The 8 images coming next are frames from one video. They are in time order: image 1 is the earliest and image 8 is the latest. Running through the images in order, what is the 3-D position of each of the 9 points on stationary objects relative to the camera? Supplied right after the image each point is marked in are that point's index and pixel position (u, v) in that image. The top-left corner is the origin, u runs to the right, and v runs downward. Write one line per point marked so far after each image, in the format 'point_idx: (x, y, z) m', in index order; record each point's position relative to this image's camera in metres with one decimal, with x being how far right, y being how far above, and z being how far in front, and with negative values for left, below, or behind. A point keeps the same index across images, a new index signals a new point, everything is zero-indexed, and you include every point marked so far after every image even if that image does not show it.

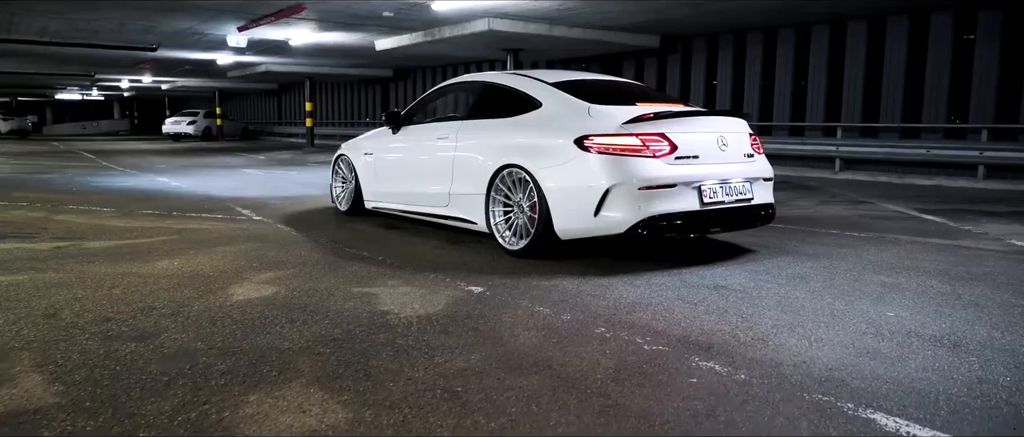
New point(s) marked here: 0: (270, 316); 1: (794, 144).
0: (-1.4, -0.6, +4.4) m
1: (+5.7, +1.5, +15.1) m
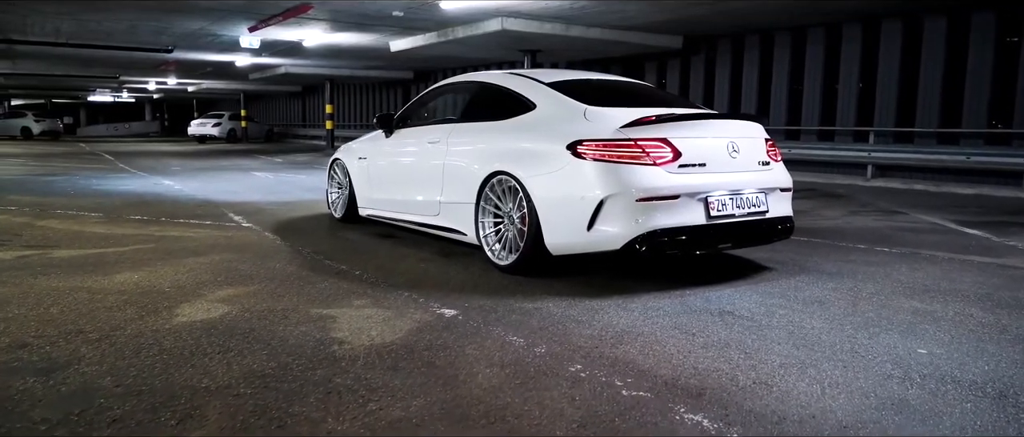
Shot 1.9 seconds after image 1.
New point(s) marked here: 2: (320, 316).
0: (-1.6, -0.7, +3.9) m
1: (+5.9, +1.3, +14.3) m
2: (-1.2, -0.6, +4.5) m
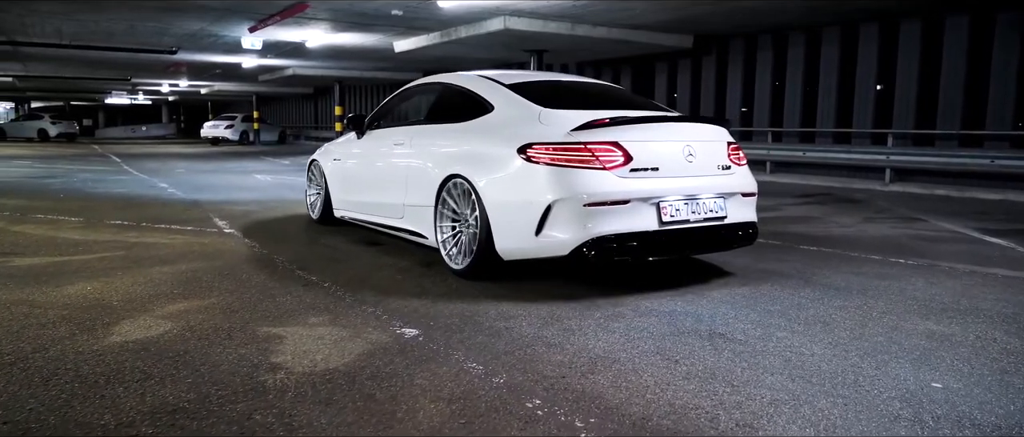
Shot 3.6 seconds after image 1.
0: (-1.8, -0.7, +3.5) m
1: (+6.0, +1.2, +13.7) m
2: (-1.3, -0.6, +4.1) m
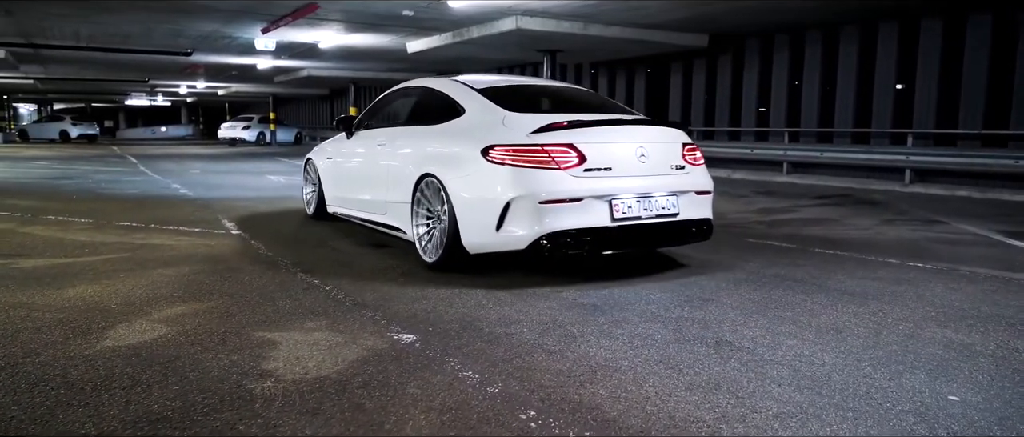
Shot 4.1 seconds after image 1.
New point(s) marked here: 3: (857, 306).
0: (-1.8, -0.7, +3.4) m
1: (+6.2, +1.2, +13.5) m
2: (-1.3, -0.7, +4.0) m
3: (+2.2, -0.6, +4.7) m
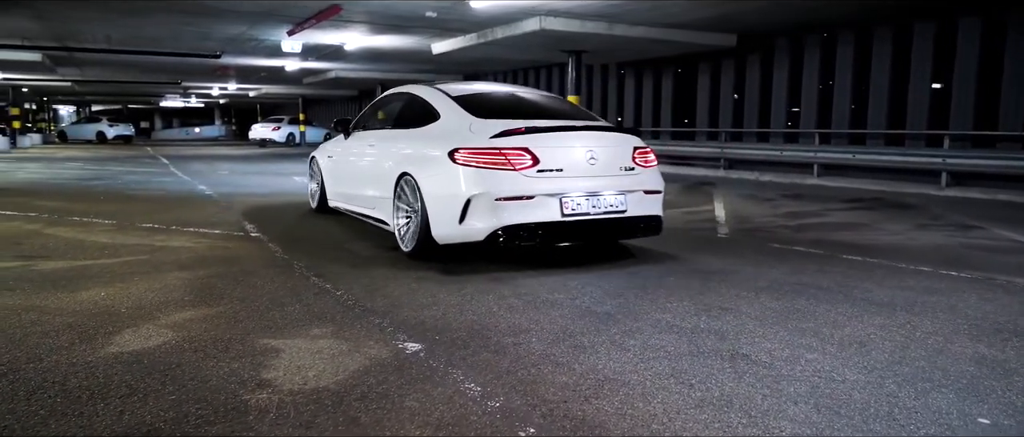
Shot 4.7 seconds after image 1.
0: (-1.8, -0.8, +3.4) m
1: (+6.6, +1.1, +13.1) m
2: (-1.3, -0.7, +4.0) m
3: (+2.2, -0.6, +4.5) m
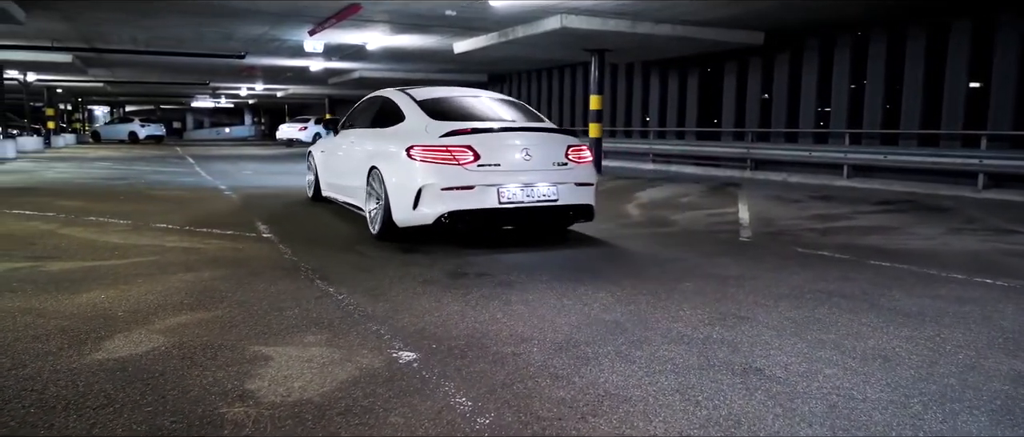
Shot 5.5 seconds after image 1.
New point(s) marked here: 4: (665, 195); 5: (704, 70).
0: (-1.8, -0.8, +3.2) m
1: (+7.0, +1.1, +12.7) m
2: (-1.3, -0.7, +3.8) m
3: (+2.3, -0.6, +4.2) m
4: (+2.6, +0.4, +12.6) m
5: (+4.8, +3.7, +18.9) m
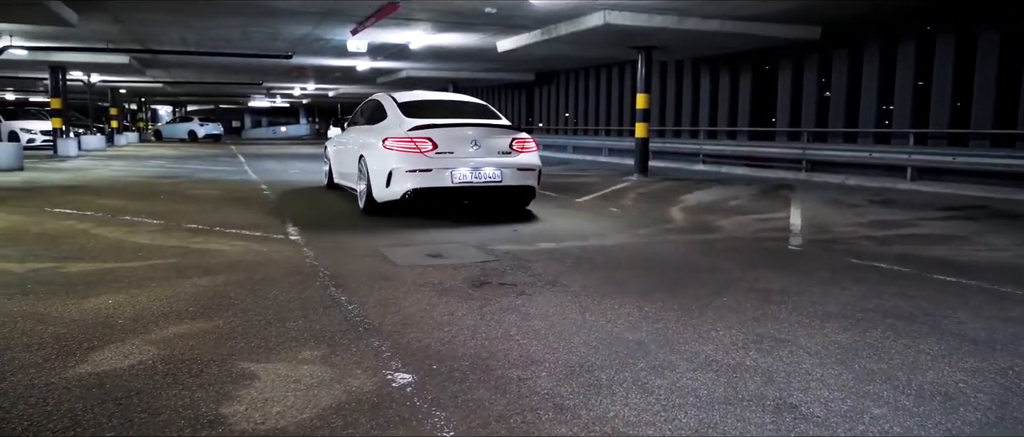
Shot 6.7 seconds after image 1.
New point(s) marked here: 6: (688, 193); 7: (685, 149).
0: (-1.8, -0.8, +3.0) m
1: (+7.6, +1.0, +11.8) m
2: (-1.3, -0.7, +3.6) m
3: (+2.3, -0.7, +3.7) m
4: (+3.2, +0.3, +12.1) m
5: (+6.0, +3.6, +18.1) m
6: (+3.0, +0.4, +12.8) m
7: (+4.2, +1.7, +18.3) m
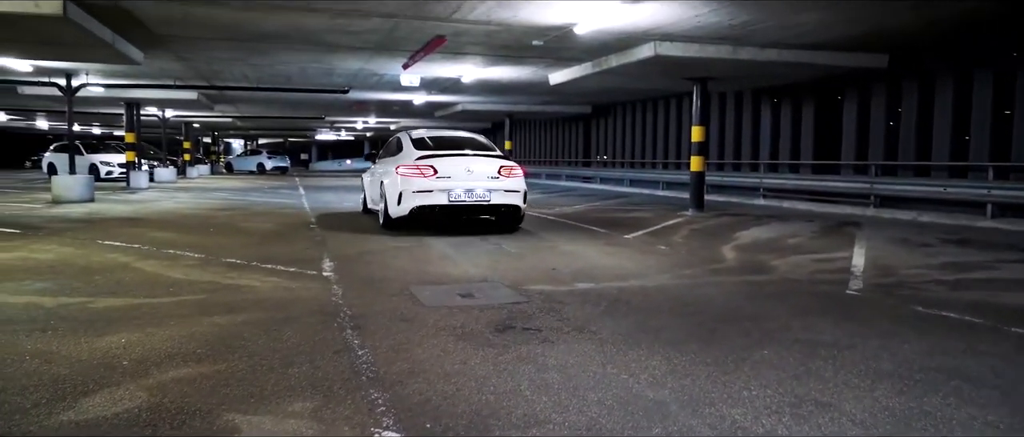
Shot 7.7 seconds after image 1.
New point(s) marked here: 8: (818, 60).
0: (-1.9, -1.0, +2.8) m
1: (+8.3, +0.4, +10.8) m
2: (-1.3, -0.9, +3.3) m
3: (+2.3, -0.9, +3.2) m
4: (+3.9, -0.3, +11.5) m
5: (+7.2, +2.8, +17.4) m
6: (+3.8, -0.2, +12.2) m
7: (+5.5, +0.8, +17.6) m
8: (+5.4, +2.8, +13.1) m
